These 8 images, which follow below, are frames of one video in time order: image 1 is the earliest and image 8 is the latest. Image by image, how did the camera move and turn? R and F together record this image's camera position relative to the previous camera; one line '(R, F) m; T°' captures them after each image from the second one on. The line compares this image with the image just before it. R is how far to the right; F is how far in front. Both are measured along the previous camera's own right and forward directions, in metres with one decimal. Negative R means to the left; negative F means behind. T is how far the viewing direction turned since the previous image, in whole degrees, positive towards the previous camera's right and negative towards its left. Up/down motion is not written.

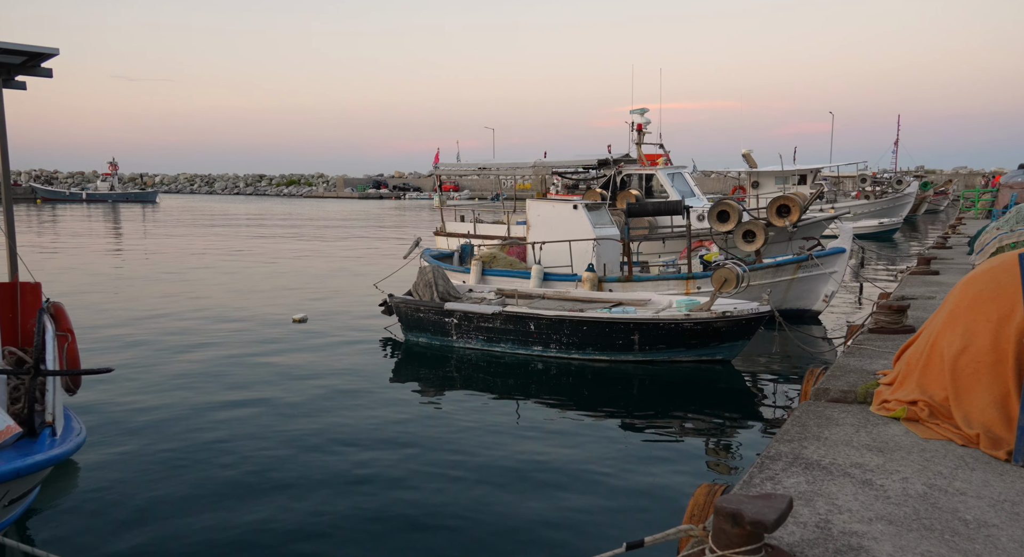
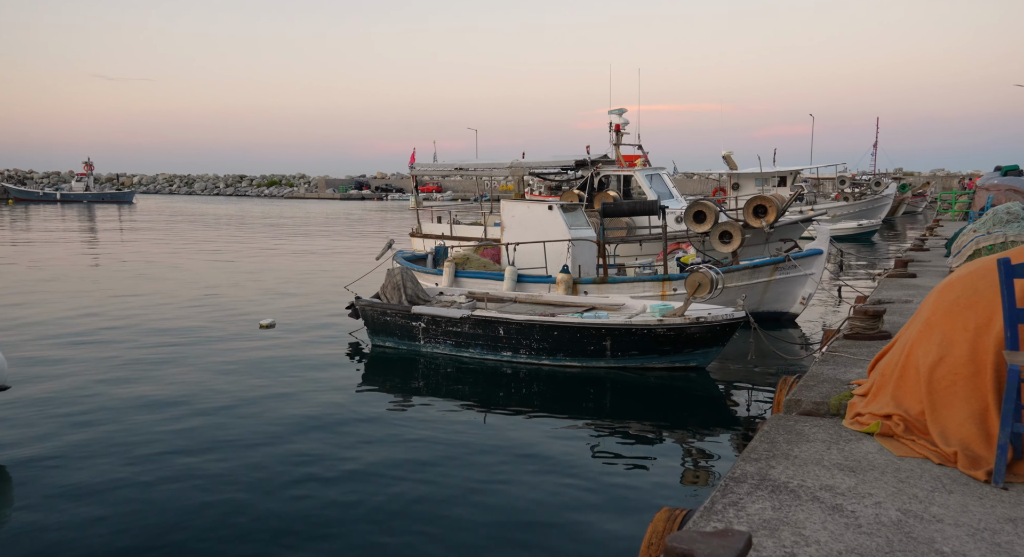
(+0.2, +0.3) m; +1°
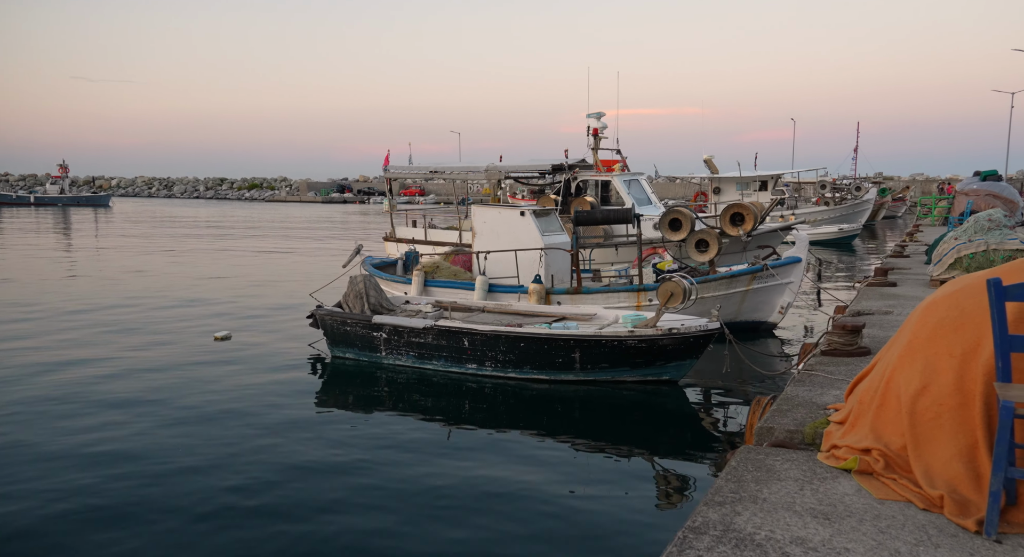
(+0.2, +0.4) m; +1°
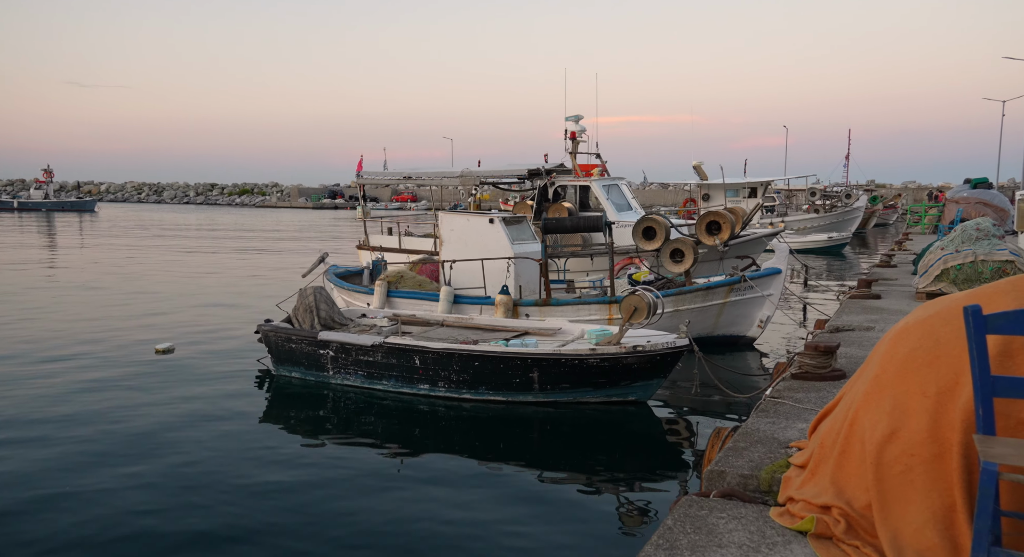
(+0.4, +0.6) m; 0°
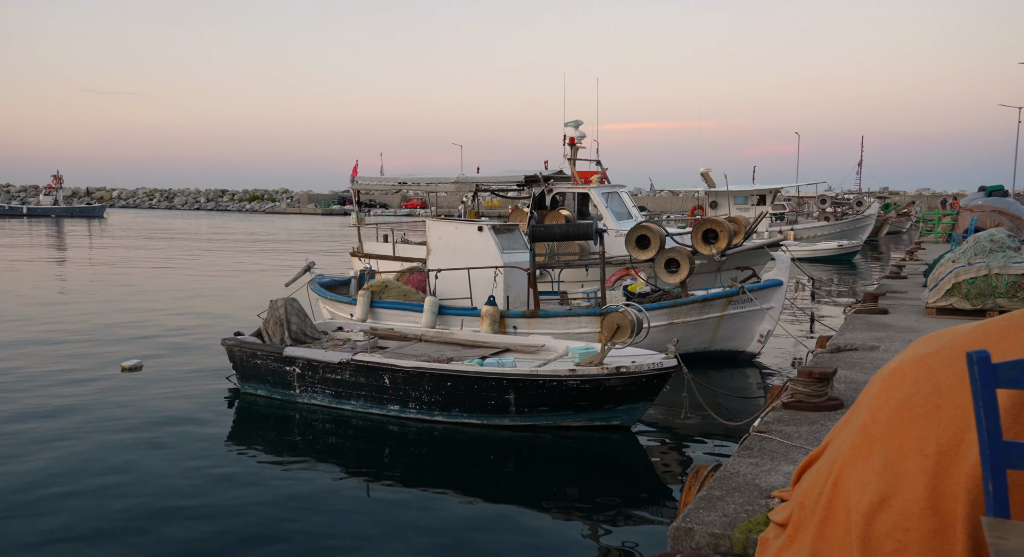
(+0.3, +0.6) m; -1°
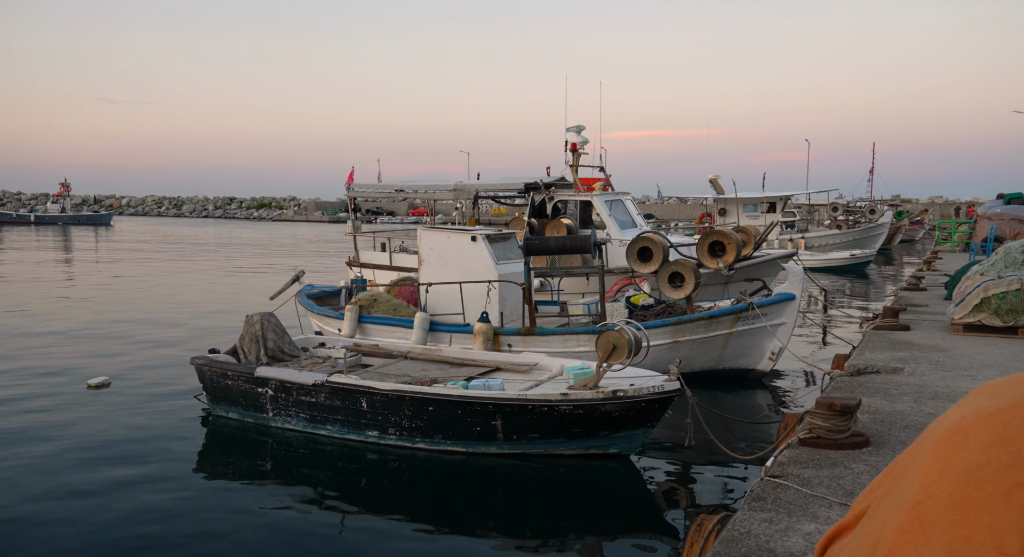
(+0.2, +0.7) m; -1°
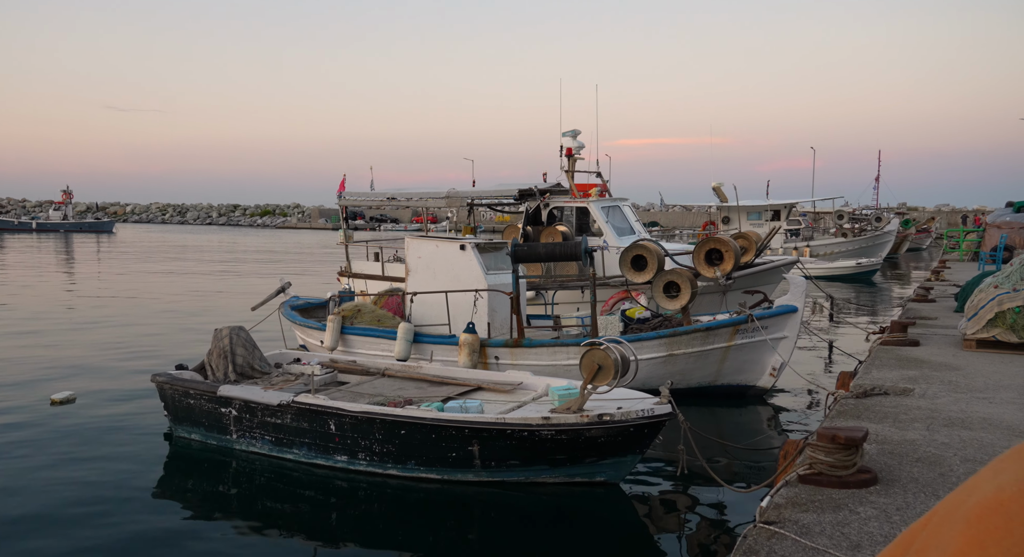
(+0.2, +0.5) m; 0°
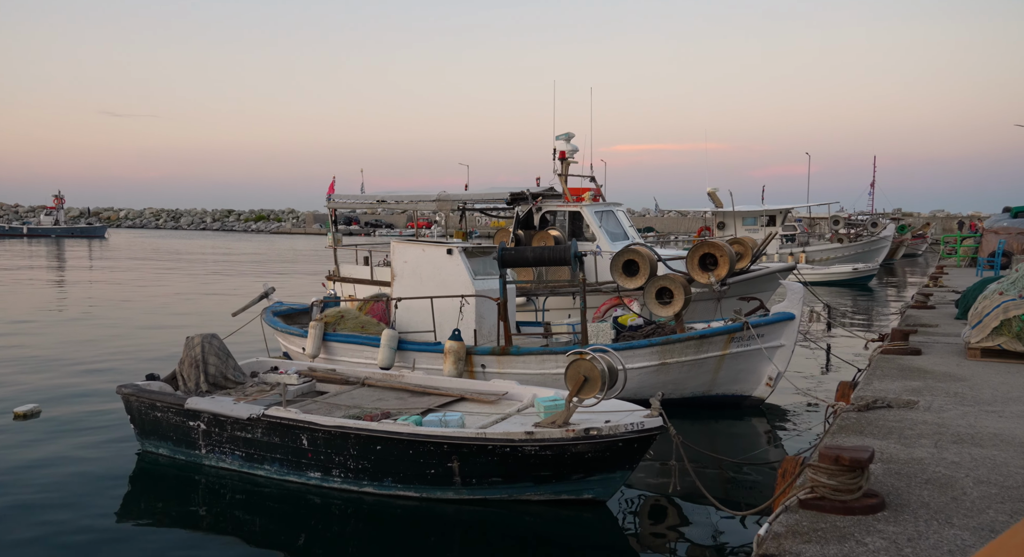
(+0.1, +0.3) m; 0°
